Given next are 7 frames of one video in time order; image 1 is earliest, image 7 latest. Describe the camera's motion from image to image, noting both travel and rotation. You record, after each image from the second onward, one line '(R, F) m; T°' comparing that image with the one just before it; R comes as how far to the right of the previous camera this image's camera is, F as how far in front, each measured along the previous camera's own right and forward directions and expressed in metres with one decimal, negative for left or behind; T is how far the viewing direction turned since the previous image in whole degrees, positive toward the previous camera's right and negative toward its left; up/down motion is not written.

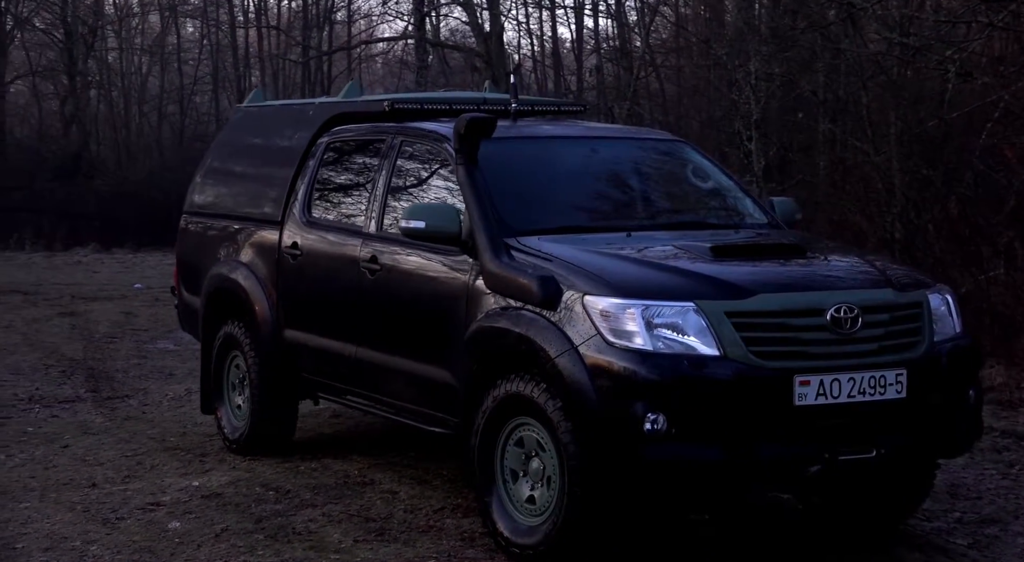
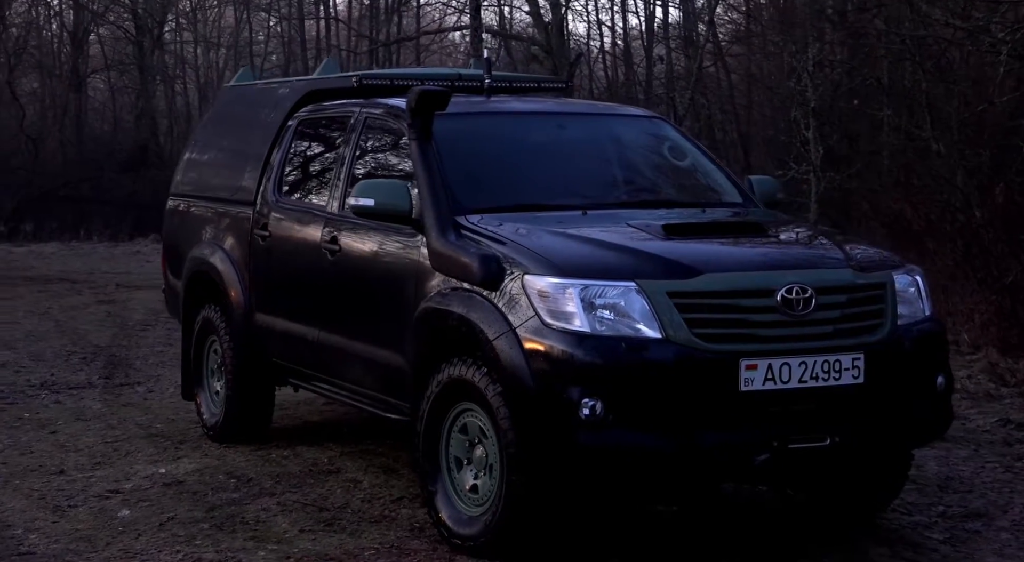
(+0.6, +0.3) m; -3°
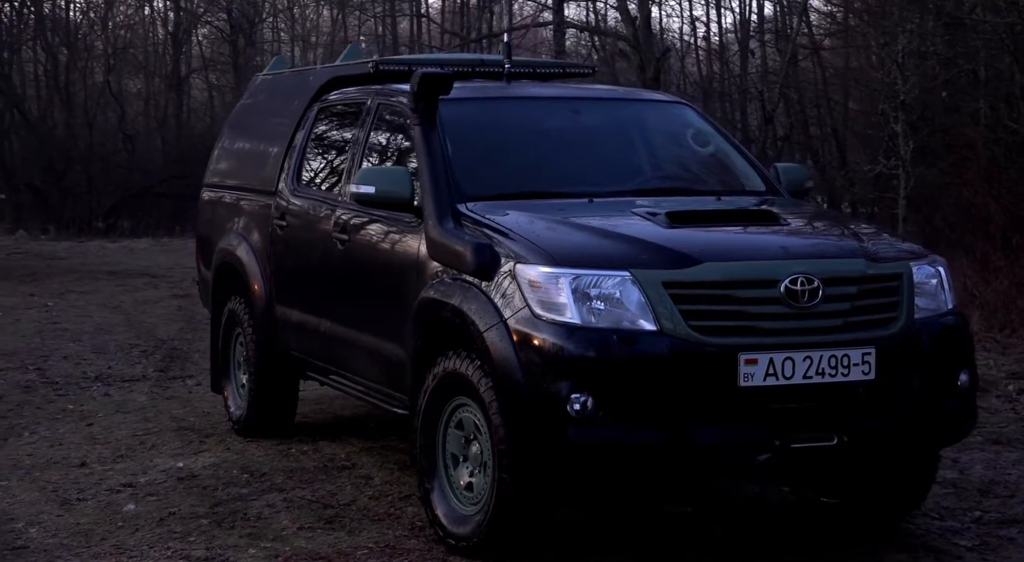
(+0.4, +0.2) m; -4°
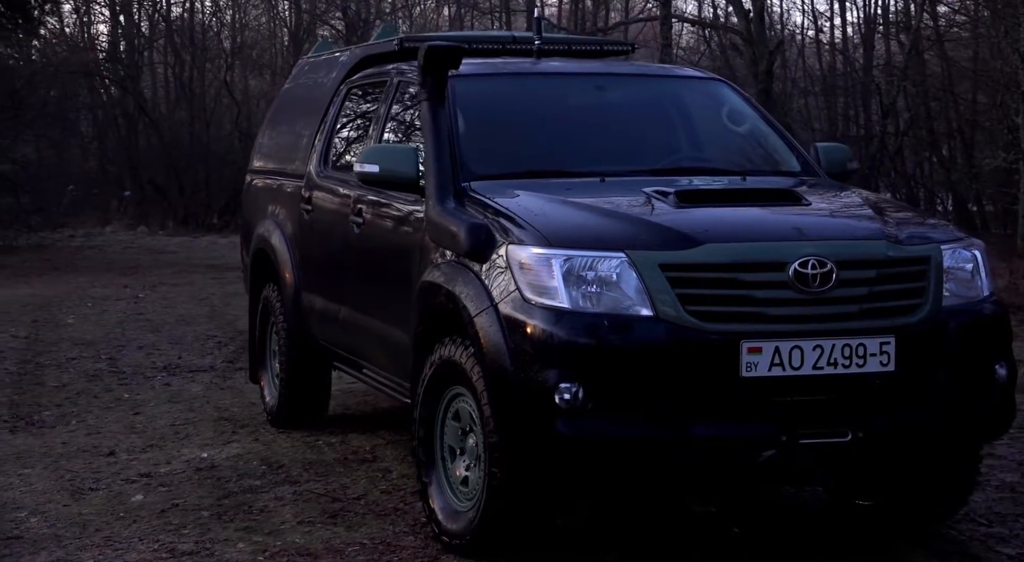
(+0.5, +0.4) m; -5°
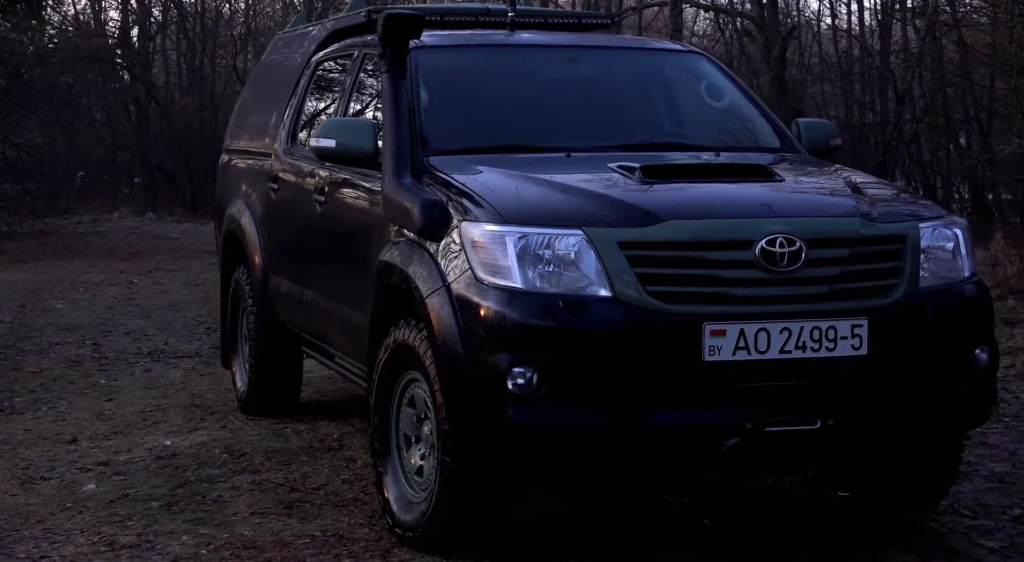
(+0.2, +0.3) m; -1°
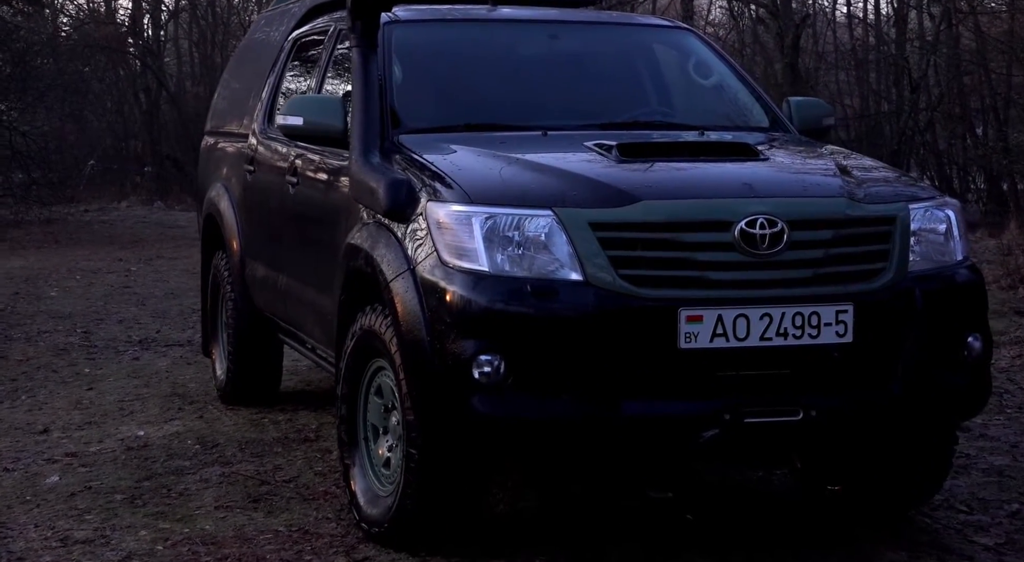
(+0.1, +0.2) m; -1°
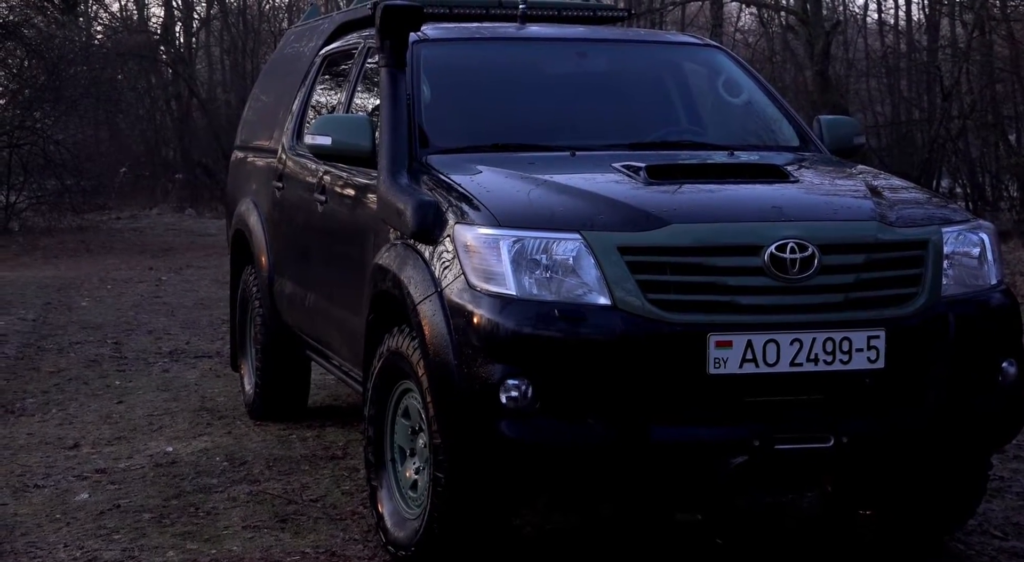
(0.0, 0.0) m; -1°
